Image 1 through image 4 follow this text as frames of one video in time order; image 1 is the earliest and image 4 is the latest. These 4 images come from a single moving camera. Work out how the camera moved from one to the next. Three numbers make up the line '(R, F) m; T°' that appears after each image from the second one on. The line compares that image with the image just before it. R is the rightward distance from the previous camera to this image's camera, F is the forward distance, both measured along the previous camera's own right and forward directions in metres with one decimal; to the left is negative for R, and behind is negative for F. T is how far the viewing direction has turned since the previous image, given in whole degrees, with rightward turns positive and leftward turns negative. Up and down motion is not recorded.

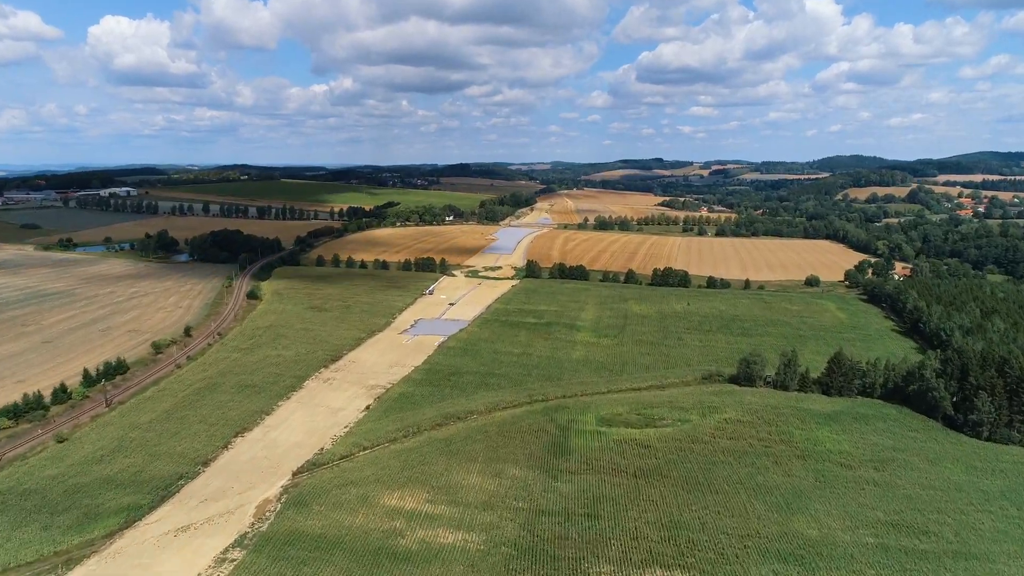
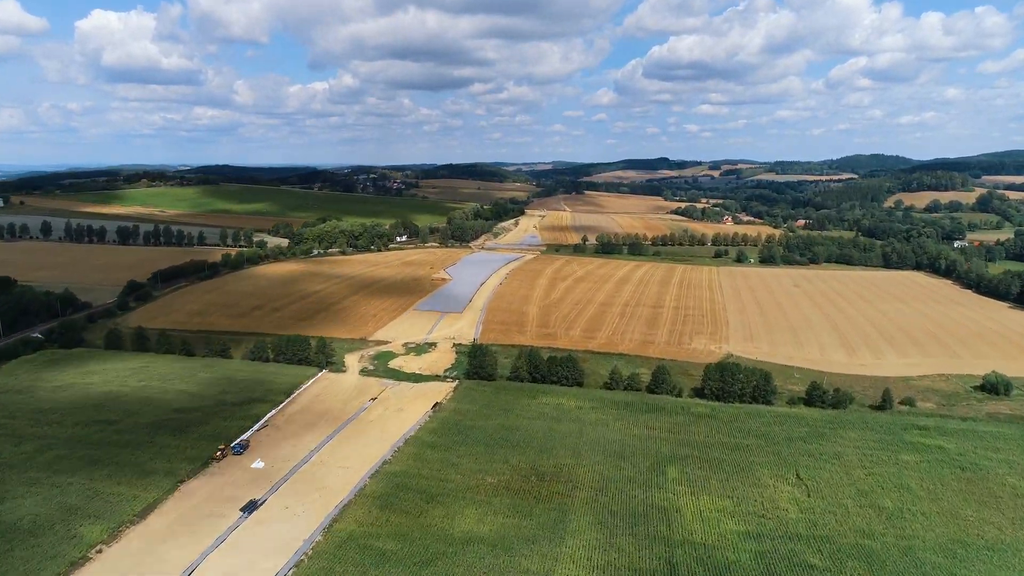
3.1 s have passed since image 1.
(+3.6, +28.0) m; 0°
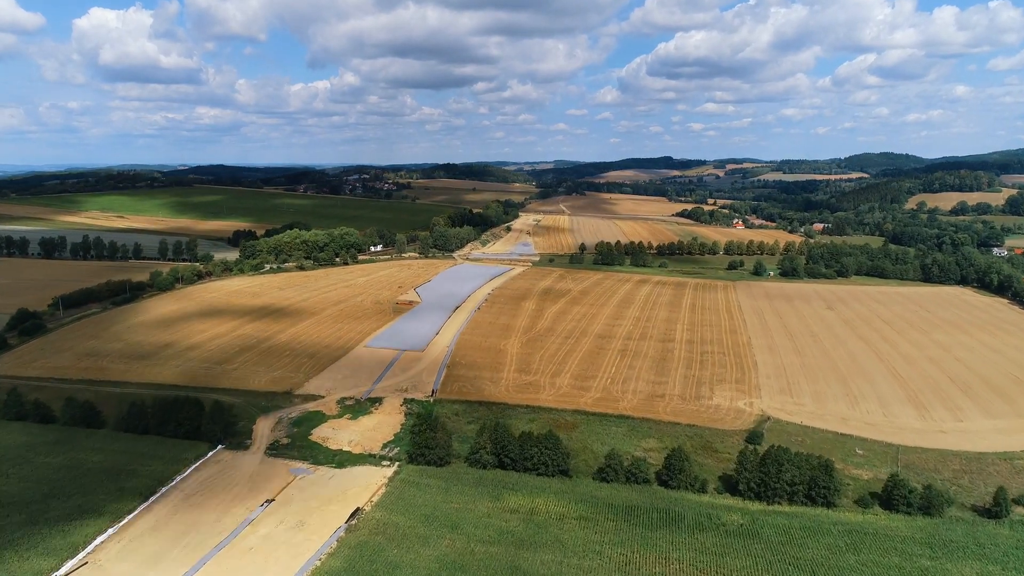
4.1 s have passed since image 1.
(+1.6, +9.2) m; 0°
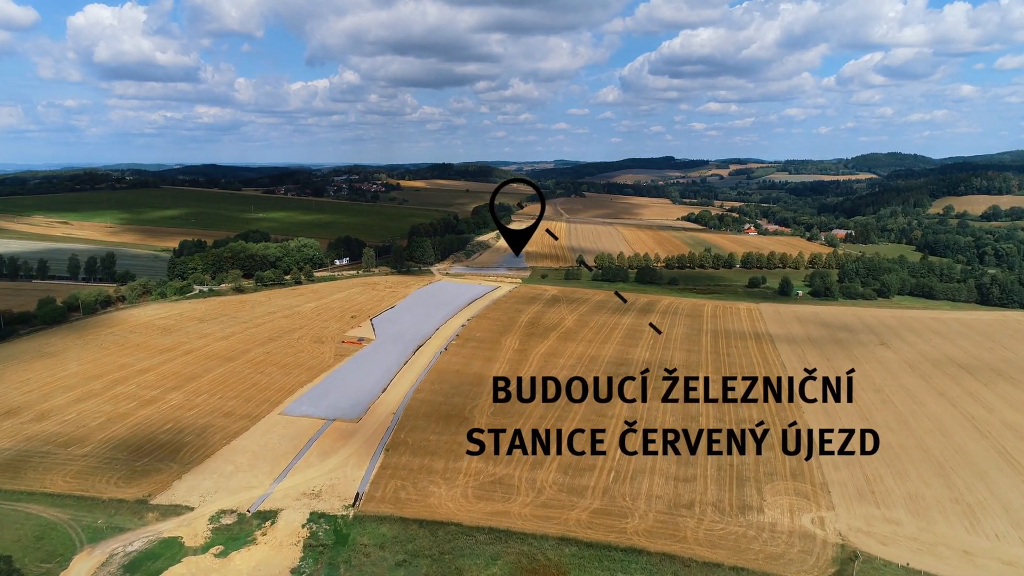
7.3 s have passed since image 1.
(+1.3, +9.9) m; 0°
